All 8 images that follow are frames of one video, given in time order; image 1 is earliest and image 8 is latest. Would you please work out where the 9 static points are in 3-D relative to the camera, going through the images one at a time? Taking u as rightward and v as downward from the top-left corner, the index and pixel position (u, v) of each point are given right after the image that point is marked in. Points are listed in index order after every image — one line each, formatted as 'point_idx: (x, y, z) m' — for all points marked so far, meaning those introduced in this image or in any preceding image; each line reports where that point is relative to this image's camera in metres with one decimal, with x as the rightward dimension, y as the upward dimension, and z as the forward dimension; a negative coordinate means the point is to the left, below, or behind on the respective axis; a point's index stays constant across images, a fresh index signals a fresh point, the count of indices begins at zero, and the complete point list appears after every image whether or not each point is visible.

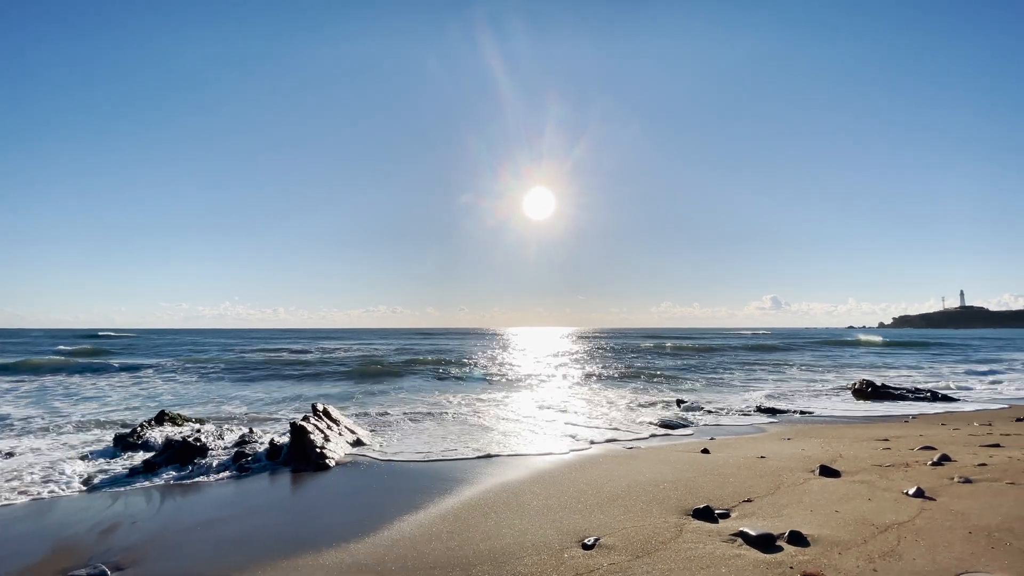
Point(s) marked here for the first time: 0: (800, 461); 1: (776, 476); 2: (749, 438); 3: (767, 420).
0: (+3.6, -2.2, +6.6) m
1: (+3.0, -2.1, +5.9) m
2: (+4.2, -2.7, +9.4) m
3: (+6.0, -3.1, +12.4) m
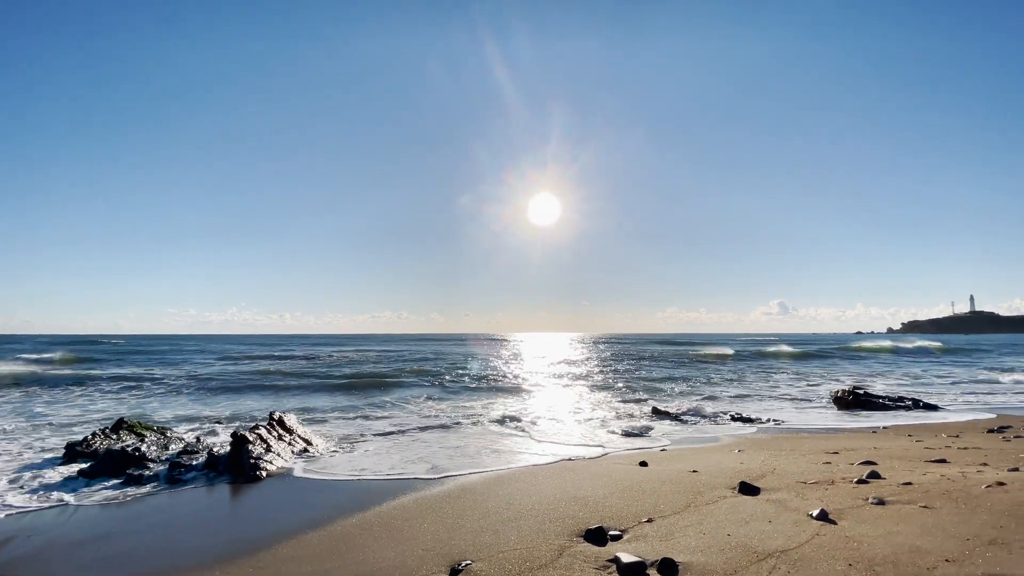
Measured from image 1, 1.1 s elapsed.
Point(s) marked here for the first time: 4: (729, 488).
0: (+2.6, -2.2, +6.2) m
1: (+1.9, -2.2, +5.5) m
2: (+3.2, -2.8, +9.0) m
3: (+5.1, -3.2, +11.9) m
4: (+2.3, -2.1, +5.6) m
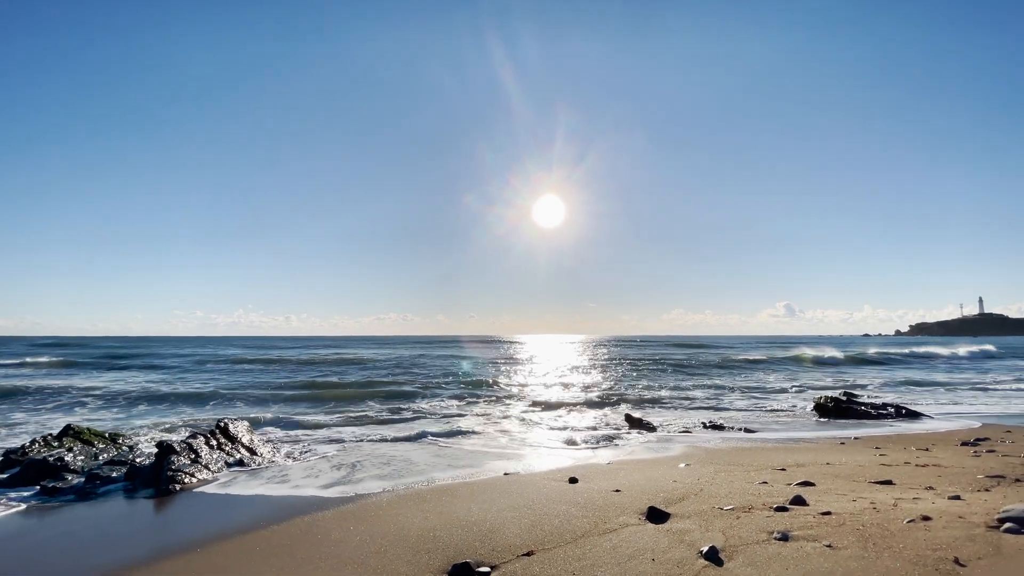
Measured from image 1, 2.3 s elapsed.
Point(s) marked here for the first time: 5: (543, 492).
0: (+1.5, -2.2, +5.6) m
1: (+0.8, -2.2, +4.9) m
2: (+2.2, -2.8, +8.4) m
3: (+4.0, -3.3, +11.3) m
4: (+1.2, -2.1, +5.0) m
5: (+0.4, -2.5, +6.4) m
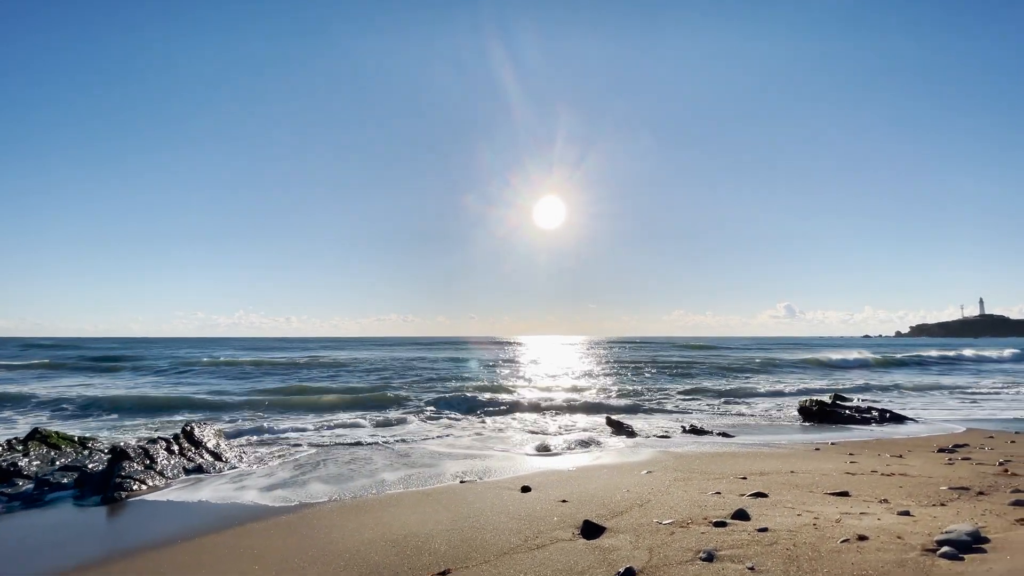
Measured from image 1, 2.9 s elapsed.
0: (+0.8, -2.2, +5.3) m
1: (+0.2, -2.2, +4.7) m
2: (+1.5, -2.8, +8.1) m
3: (+3.4, -3.3, +11.0) m
4: (+0.6, -2.1, +4.7) m
5: (-0.3, -2.5, +6.2) m
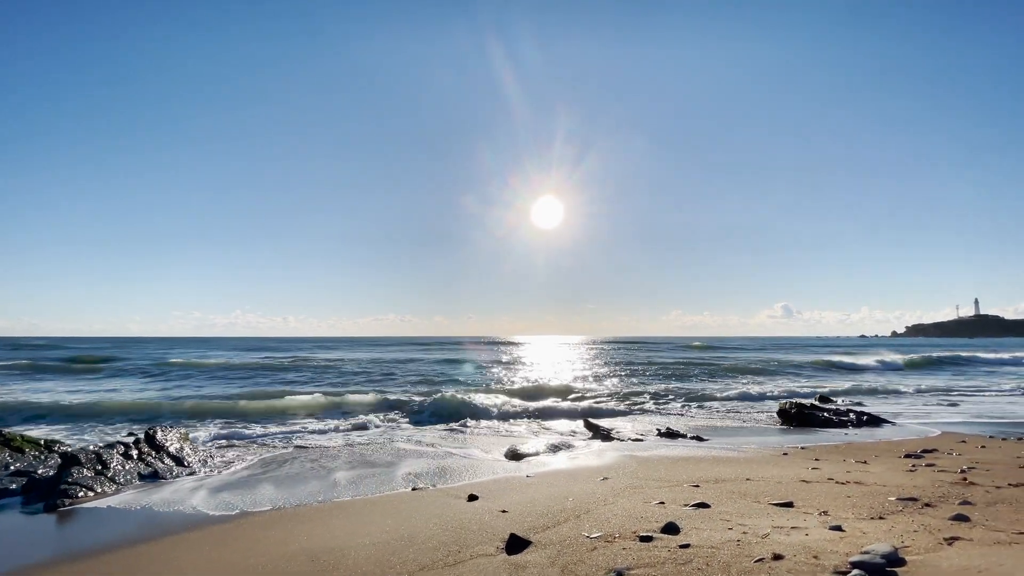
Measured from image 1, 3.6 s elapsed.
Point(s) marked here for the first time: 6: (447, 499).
0: (+0.2, -2.3, +5.1) m
1: (-0.5, -2.2, +4.5) m
2: (+0.9, -2.8, +7.9) m
3: (+2.8, -3.3, +10.8) m
4: (-0.1, -2.2, +4.5) m
5: (-0.9, -2.6, +6.0) m
6: (-0.8, -2.6, +6.5) m
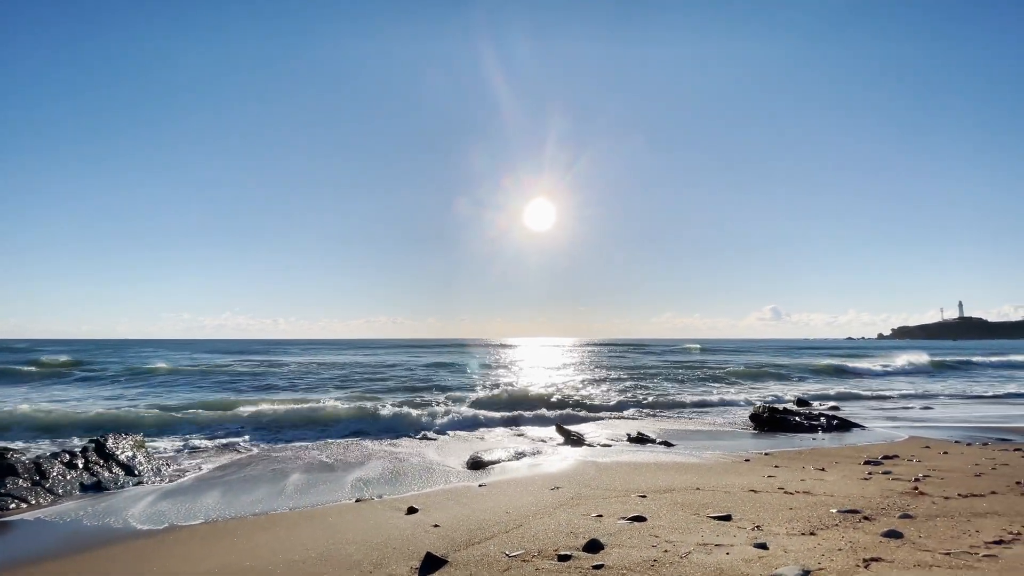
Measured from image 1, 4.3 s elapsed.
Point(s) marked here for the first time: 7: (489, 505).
0: (-0.5, -2.3, +4.9) m
1: (-1.1, -2.3, +4.2) m
2: (+0.2, -2.9, +7.7) m
3: (+2.0, -3.4, +10.6) m
4: (-0.8, -2.2, +4.3) m
5: (-1.6, -2.6, +5.7) m
6: (-1.5, -2.7, +6.3) m
7: (-0.2, -2.6, +6.3) m
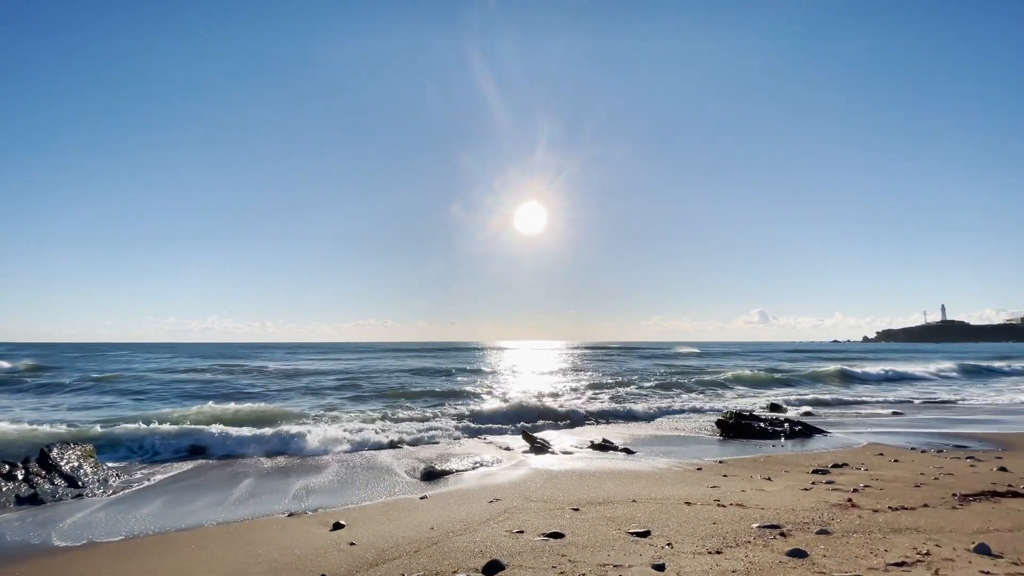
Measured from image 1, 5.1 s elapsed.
0: (-1.3, -2.4, +4.7) m
1: (-1.9, -2.3, +4.0) m
2: (-0.7, -3.0, +7.5) m
3: (+1.1, -3.5, +10.5) m
4: (-1.5, -2.3, +4.1) m
5: (-2.4, -2.7, +5.5) m
6: (-2.3, -2.8, +6.1) m
7: (-1.0, -2.7, +6.1) m
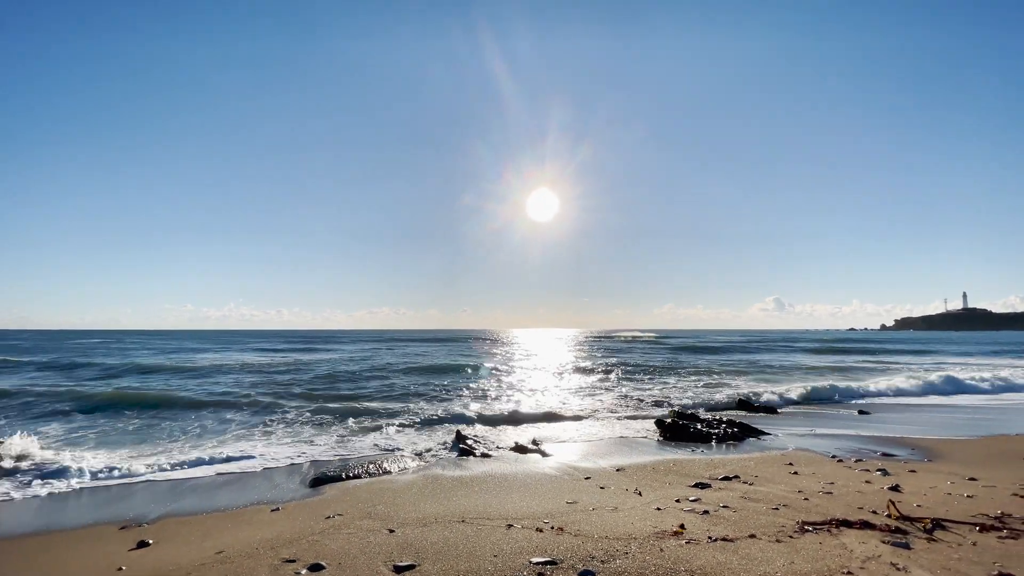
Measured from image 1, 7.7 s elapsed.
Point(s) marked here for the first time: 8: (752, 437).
0: (-3.3, -2.5, +4.4) m
1: (-4.0, -2.5, +3.7) m
2: (-2.6, -3.0, +7.2) m
3: (-0.8, -3.5, +10.1) m
4: (-3.6, -2.4, +3.8) m
5: (-4.4, -2.8, +5.2) m
6: (-4.3, -2.8, +5.8) m
7: (-3.1, -2.8, +5.8) m
8: (+5.6, -3.4, +11.9) m
